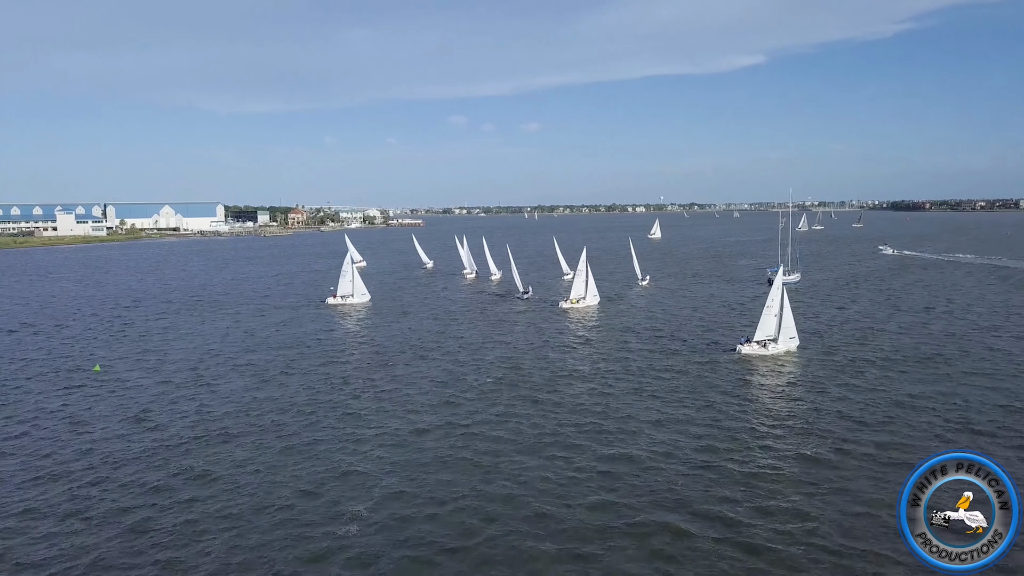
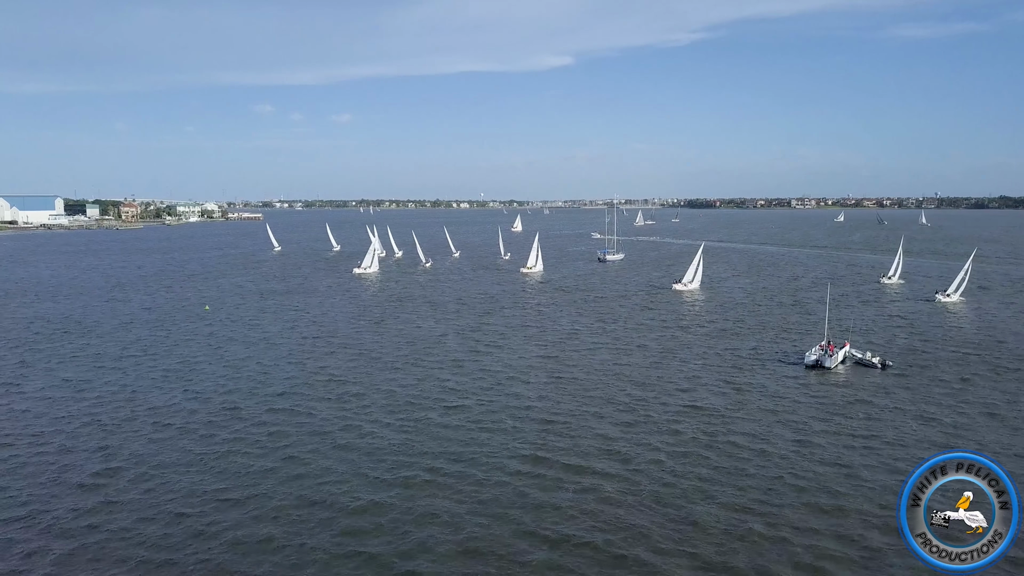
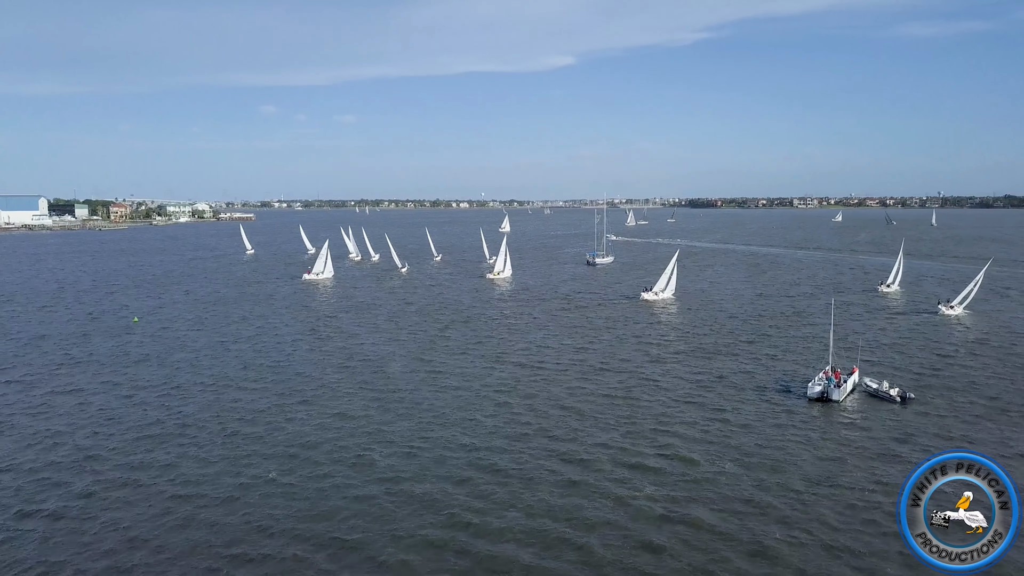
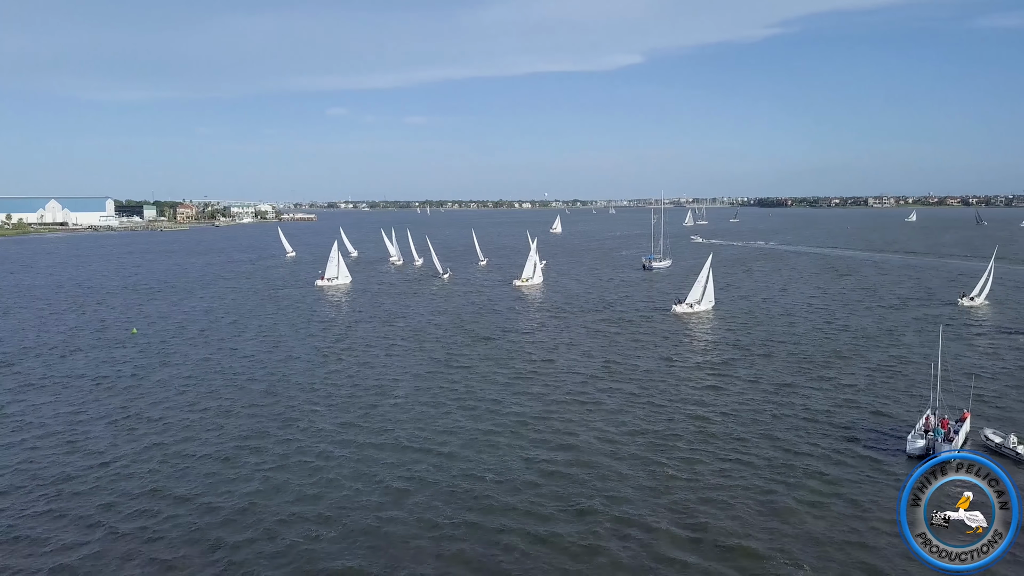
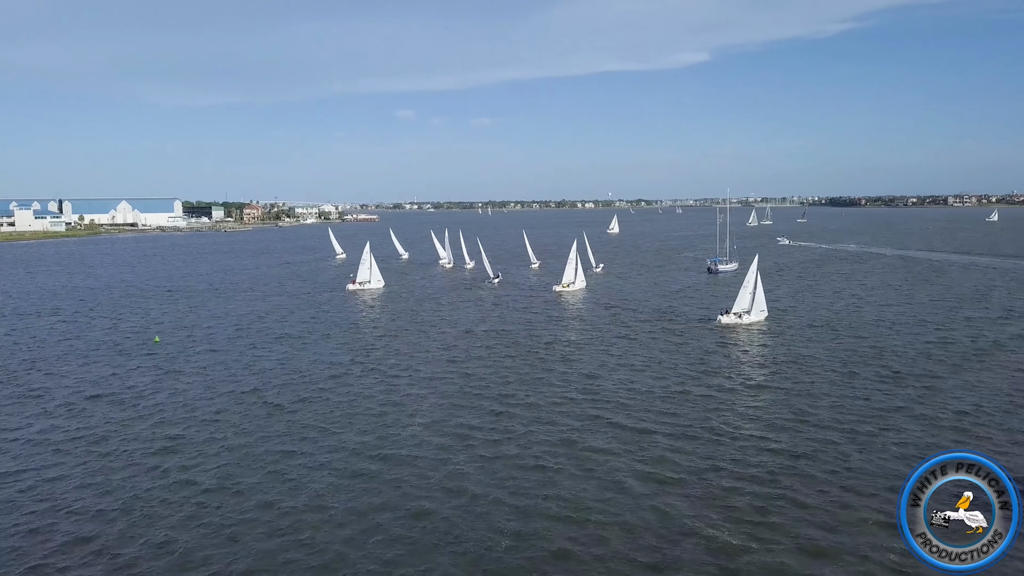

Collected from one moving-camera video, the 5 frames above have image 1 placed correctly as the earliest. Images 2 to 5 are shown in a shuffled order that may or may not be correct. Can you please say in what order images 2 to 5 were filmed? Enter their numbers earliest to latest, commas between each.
5, 4, 3, 2
